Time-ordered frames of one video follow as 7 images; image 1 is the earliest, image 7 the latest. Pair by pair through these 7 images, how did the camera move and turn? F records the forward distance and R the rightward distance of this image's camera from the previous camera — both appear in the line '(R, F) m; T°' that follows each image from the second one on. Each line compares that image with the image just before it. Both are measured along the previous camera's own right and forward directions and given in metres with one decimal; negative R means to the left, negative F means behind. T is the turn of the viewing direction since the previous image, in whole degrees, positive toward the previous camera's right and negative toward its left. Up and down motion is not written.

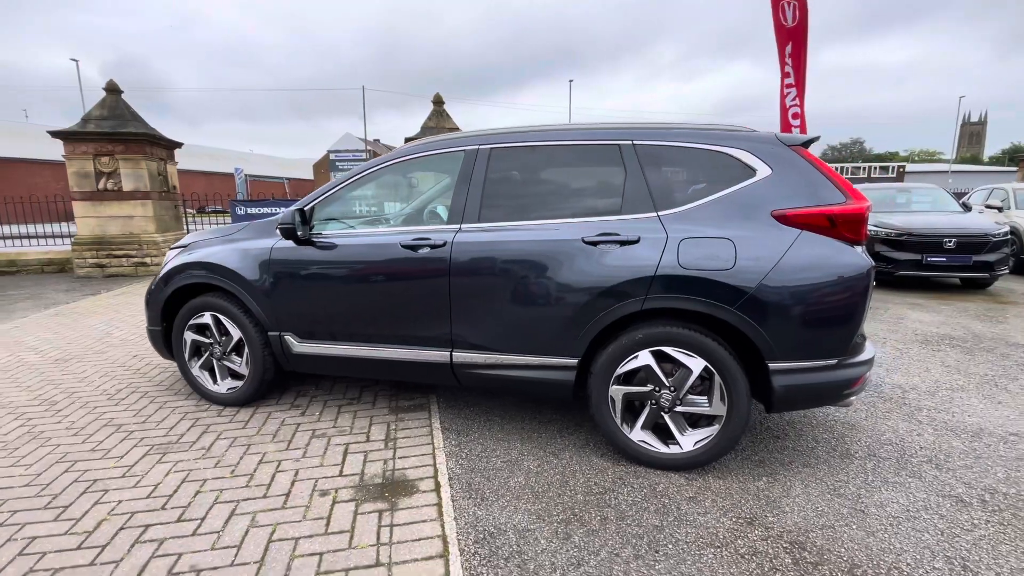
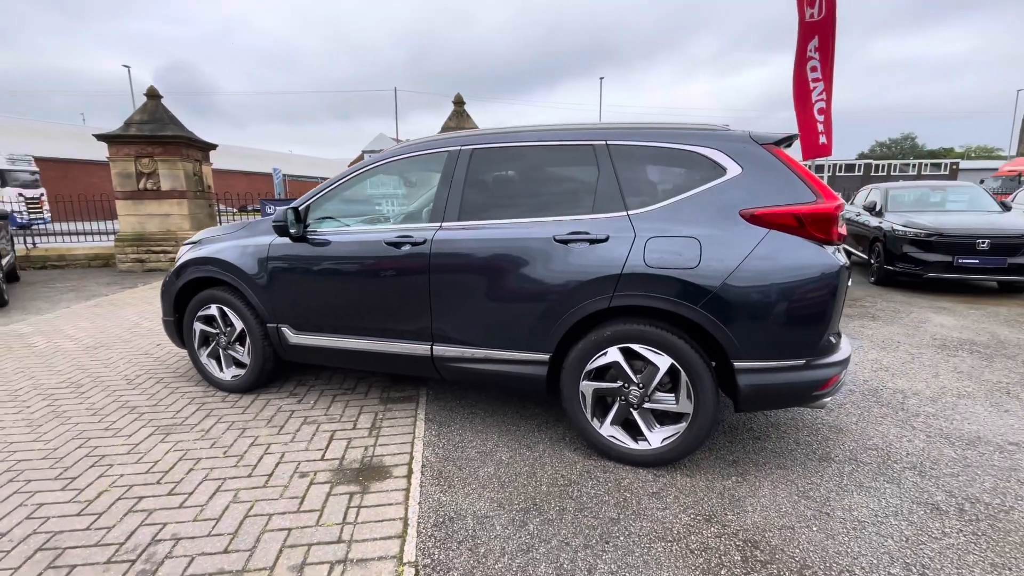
(+0.3, -0.1) m; -4°
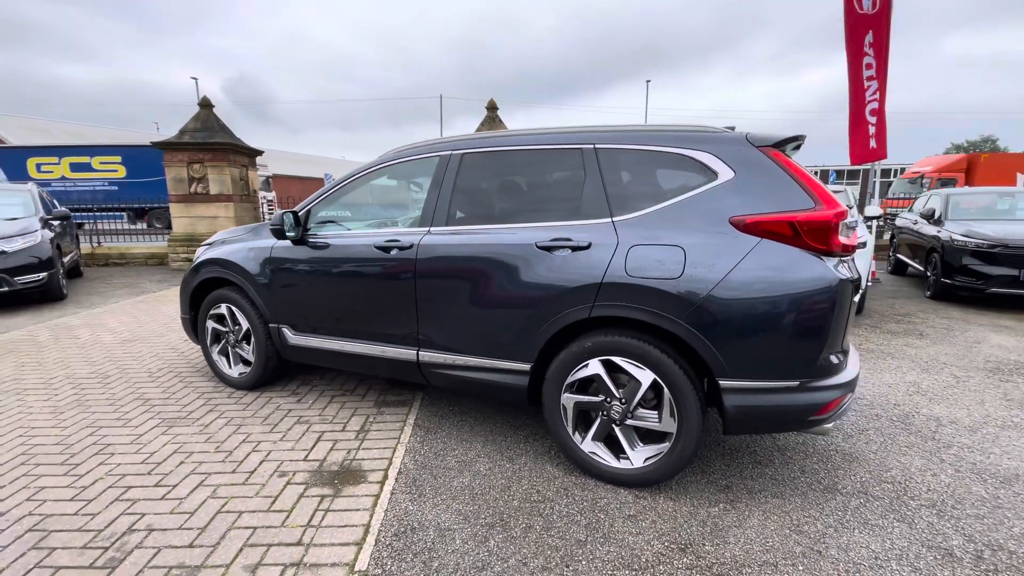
(+0.4, +0.1) m; -5°
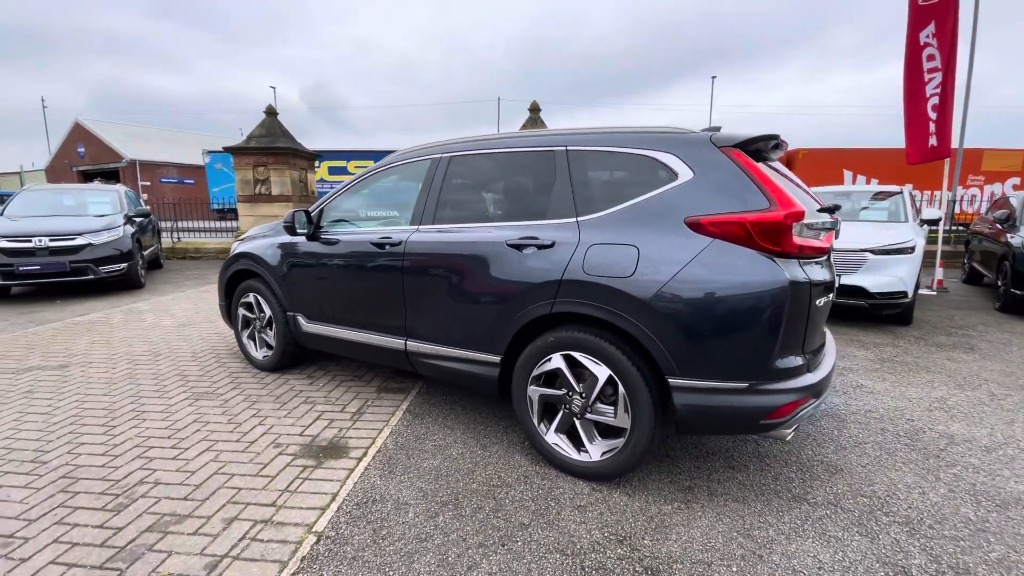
(+0.5, -0.1) m; -7°
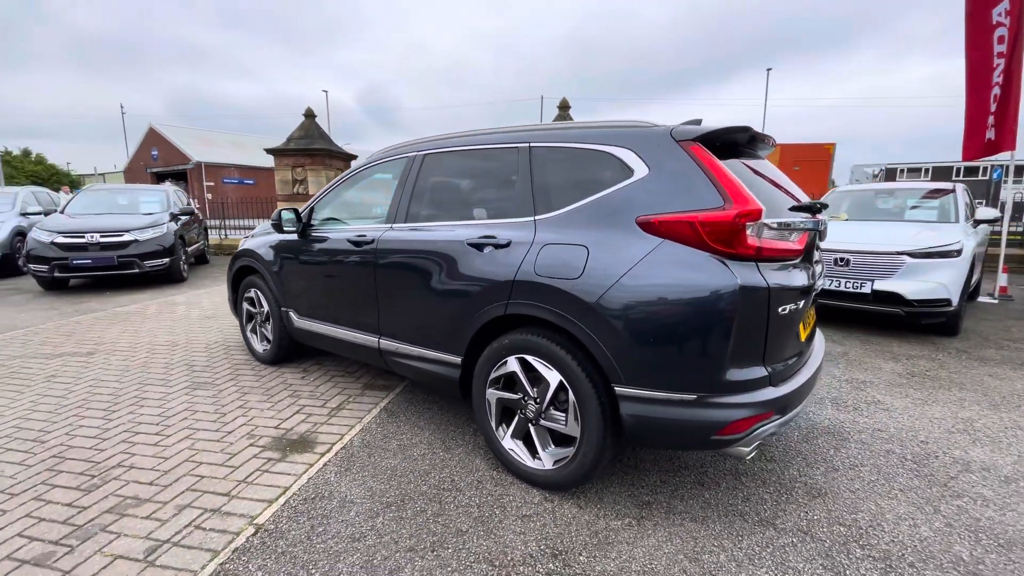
(+0.5, +0.1) m; -6°
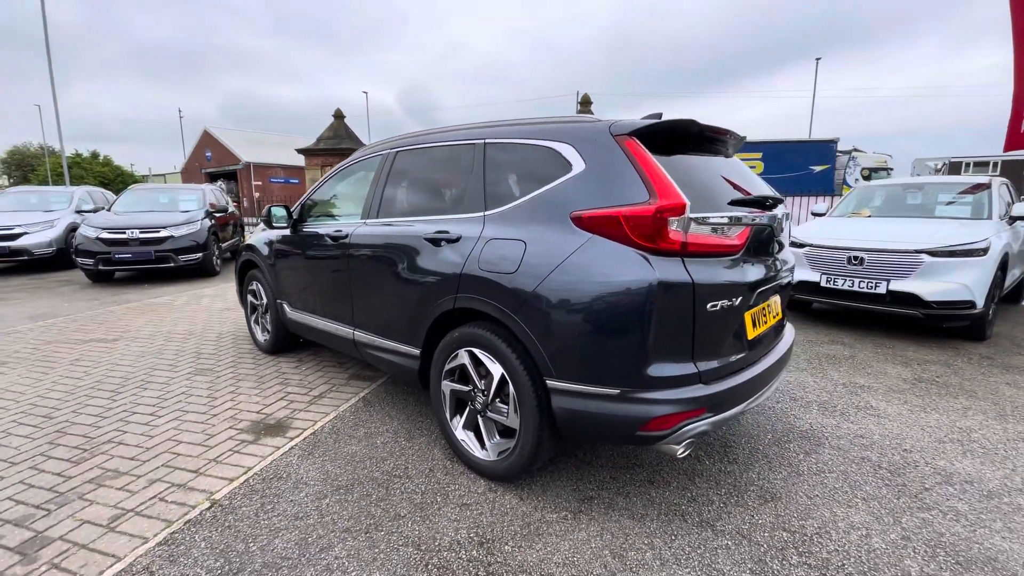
(+0.5, 0.0) m; -5°
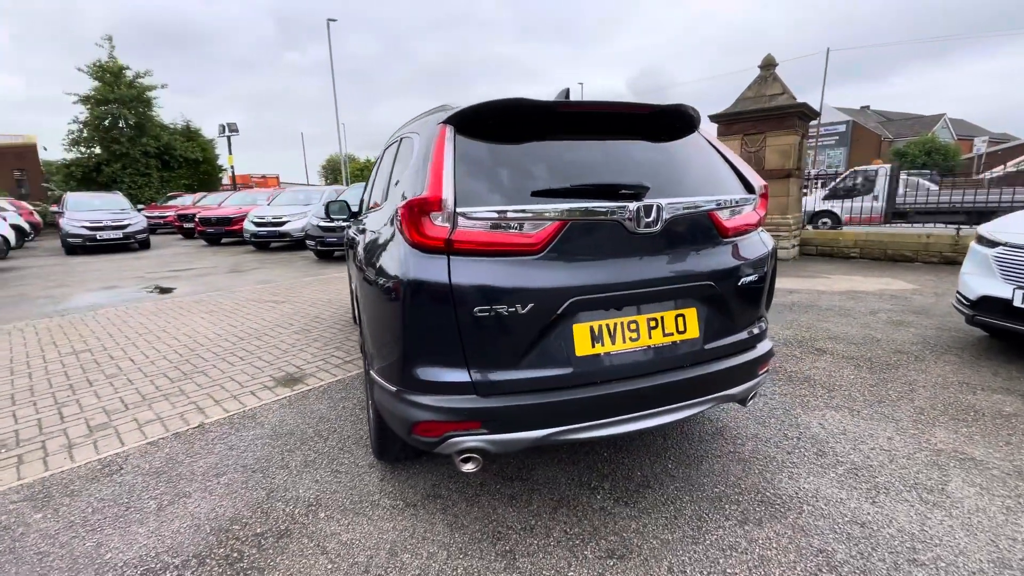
(+1.8, +0.5) m; -27°
